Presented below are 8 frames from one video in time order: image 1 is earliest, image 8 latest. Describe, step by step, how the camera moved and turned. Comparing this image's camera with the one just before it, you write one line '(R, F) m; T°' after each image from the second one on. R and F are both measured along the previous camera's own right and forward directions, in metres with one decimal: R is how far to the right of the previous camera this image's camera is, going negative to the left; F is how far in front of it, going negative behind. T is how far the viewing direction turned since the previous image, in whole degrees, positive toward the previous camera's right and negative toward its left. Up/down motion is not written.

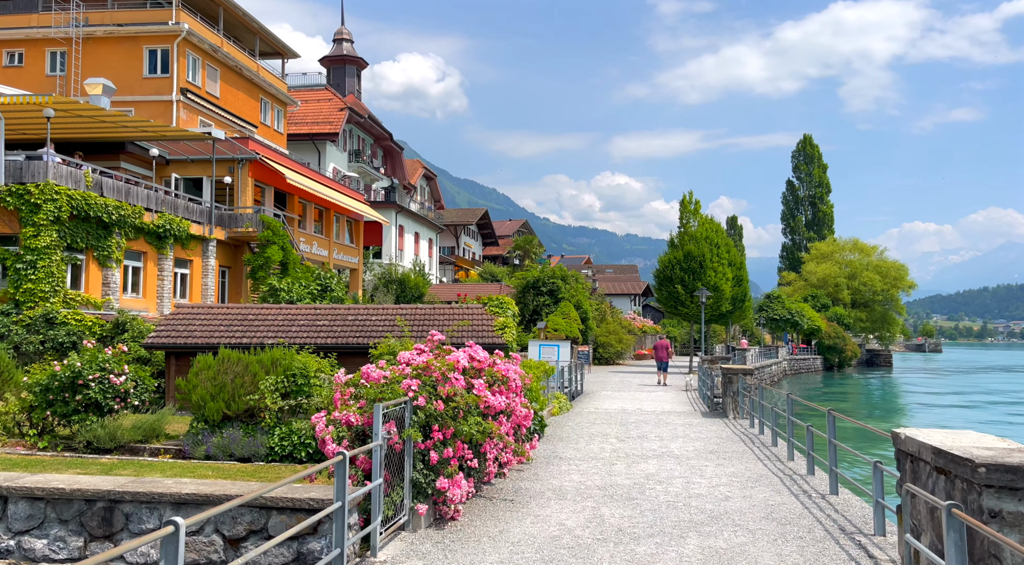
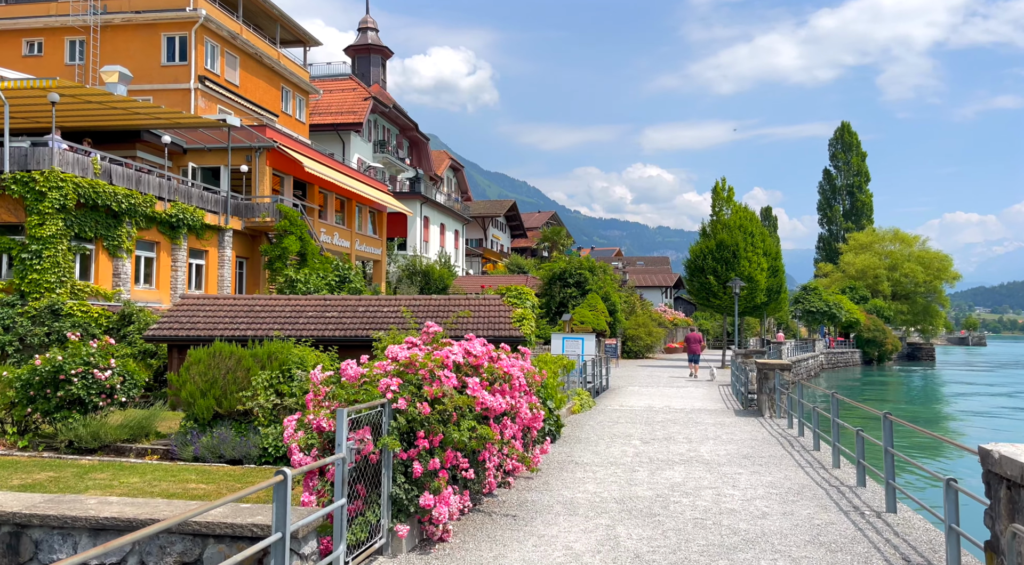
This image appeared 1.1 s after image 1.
(+0.3, +1.1) m; -2°
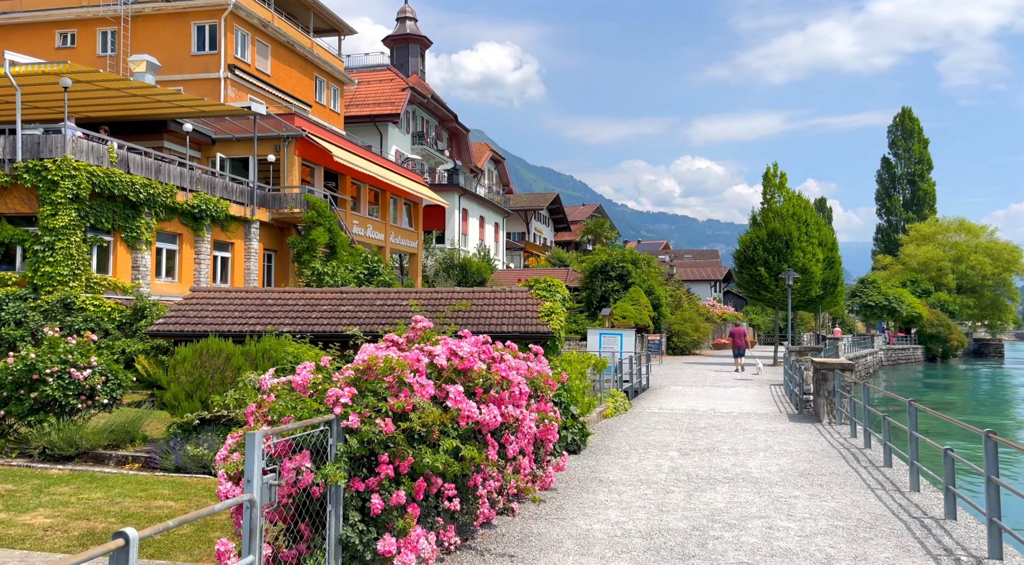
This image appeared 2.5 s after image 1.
(+0.4, +1.4) m; -3°
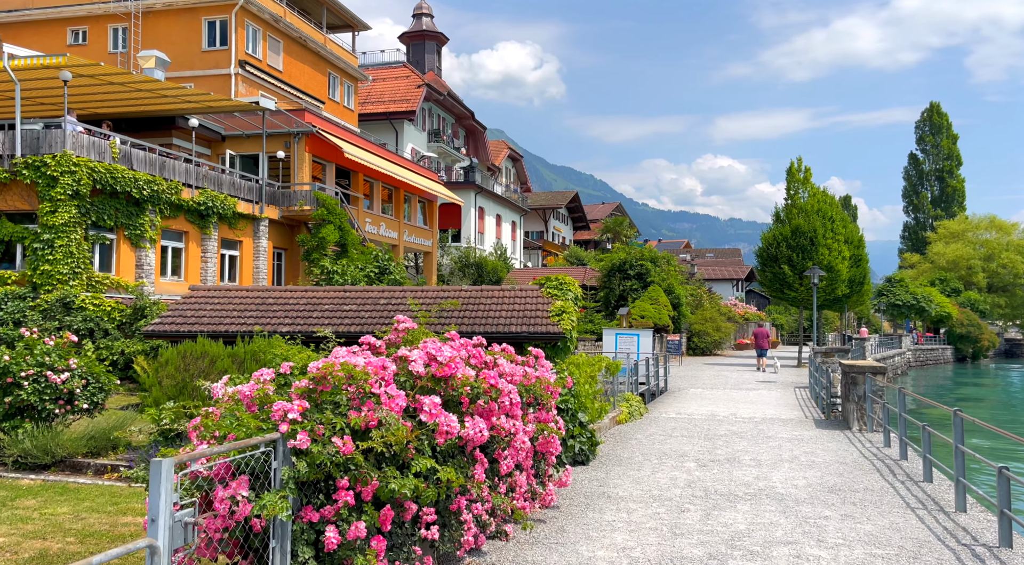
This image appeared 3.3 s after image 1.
(+0.2, +0.8) m; -1°
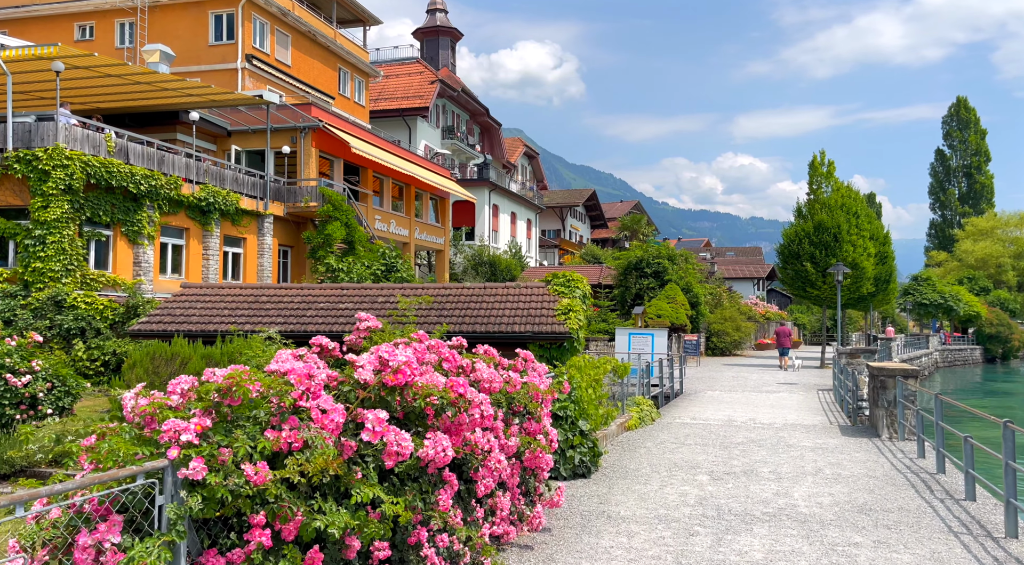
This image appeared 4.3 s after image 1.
(+0.3, +0.9) m; -1°
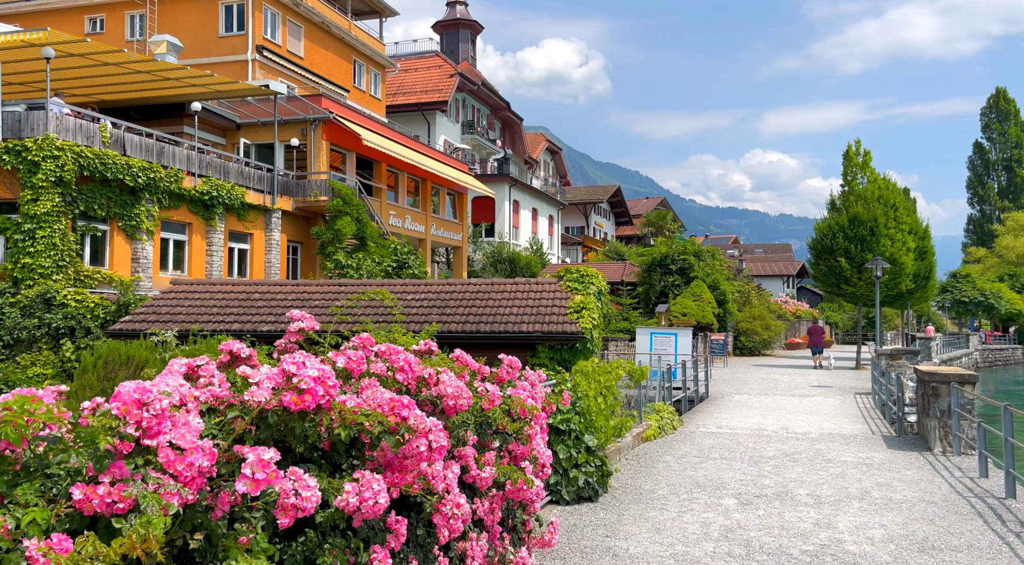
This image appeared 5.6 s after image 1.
(+0.3, +1.2) m; -2°
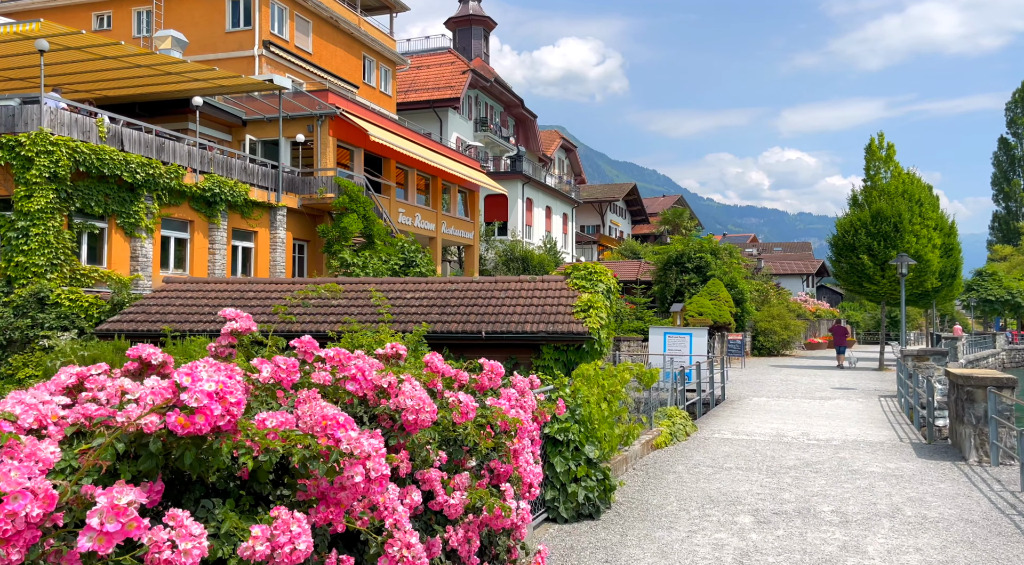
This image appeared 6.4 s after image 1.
(+0.2, +0.7) m; -1°
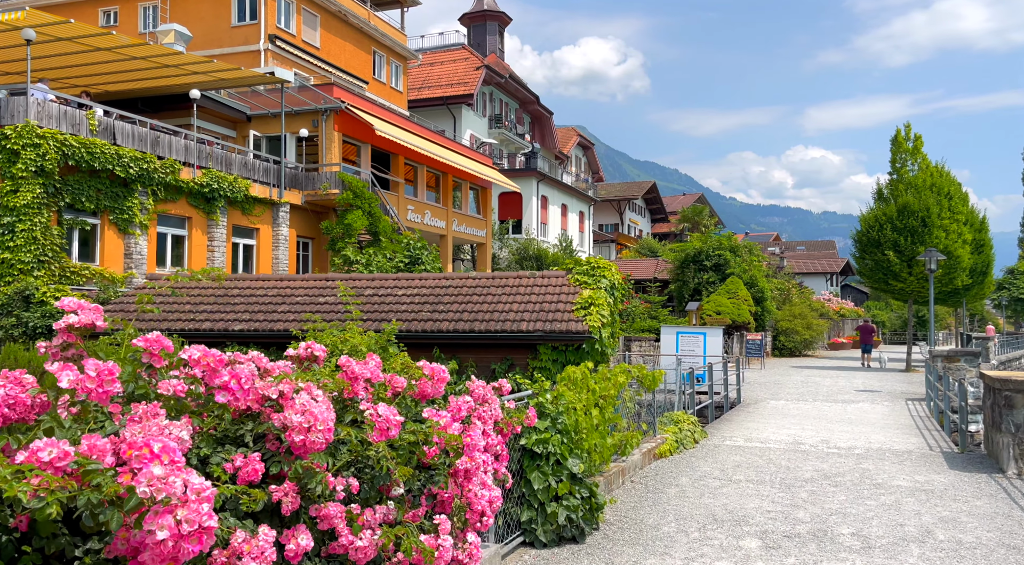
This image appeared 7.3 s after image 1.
(+0.4, +0.8) m; -2°
